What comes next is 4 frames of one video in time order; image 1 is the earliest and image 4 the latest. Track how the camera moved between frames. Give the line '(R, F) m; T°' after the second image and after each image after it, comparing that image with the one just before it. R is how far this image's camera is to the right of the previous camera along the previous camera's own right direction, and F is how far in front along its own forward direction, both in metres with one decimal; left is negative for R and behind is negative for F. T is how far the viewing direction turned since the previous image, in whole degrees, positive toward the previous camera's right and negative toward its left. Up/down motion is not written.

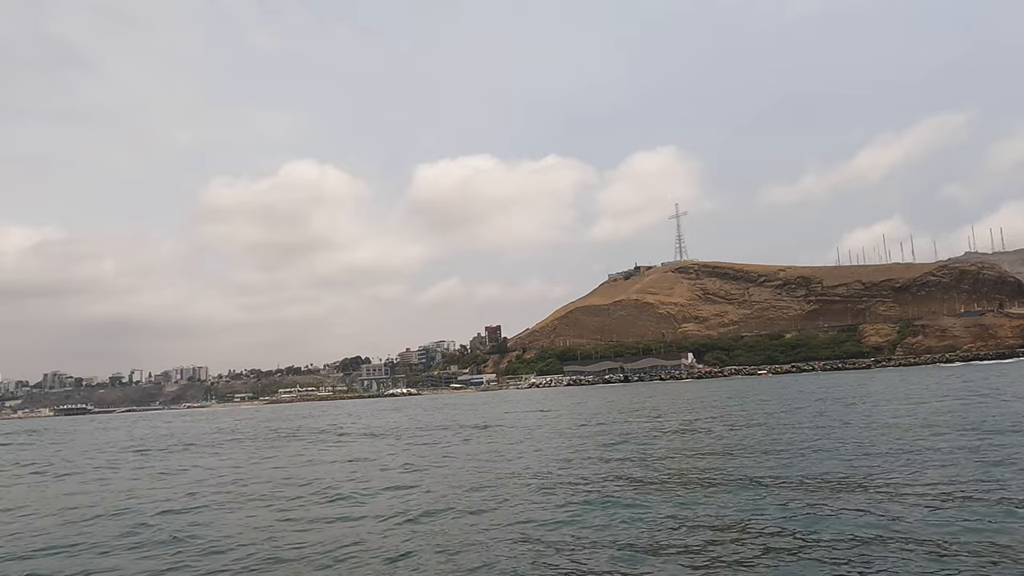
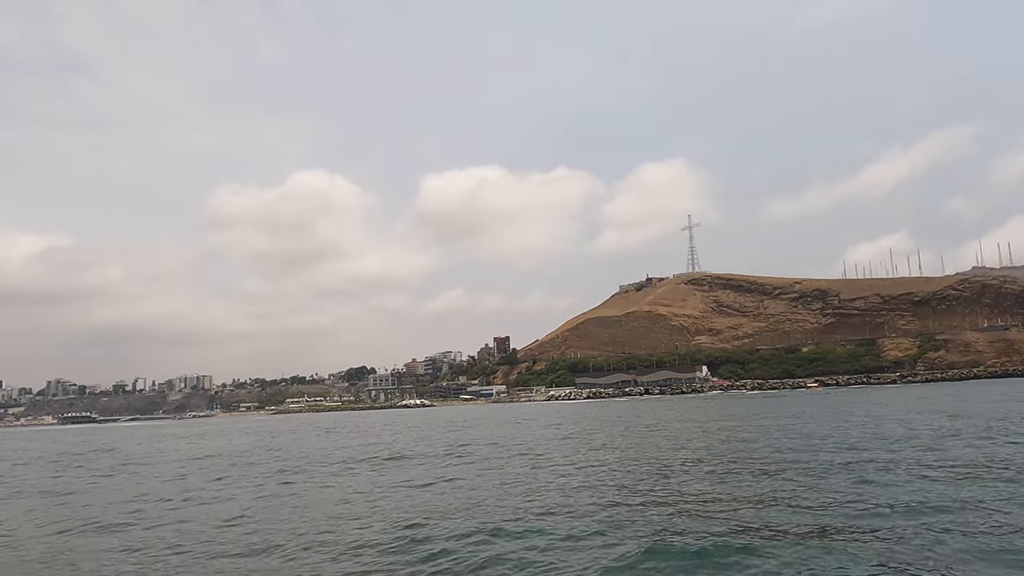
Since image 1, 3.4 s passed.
(-1.6, +1.5) m; 0°
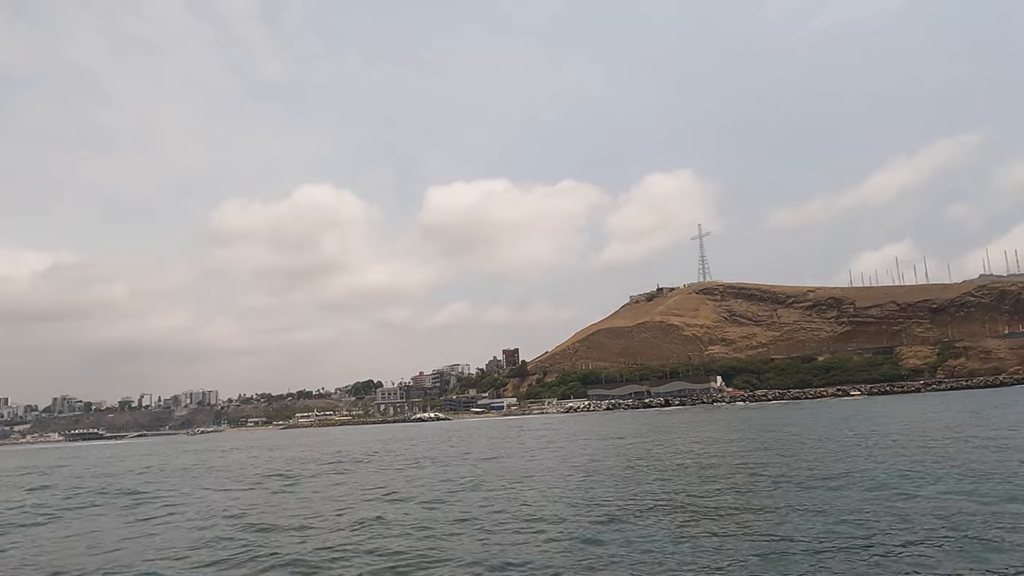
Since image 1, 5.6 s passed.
(-1.4, +1.0) m; 0°
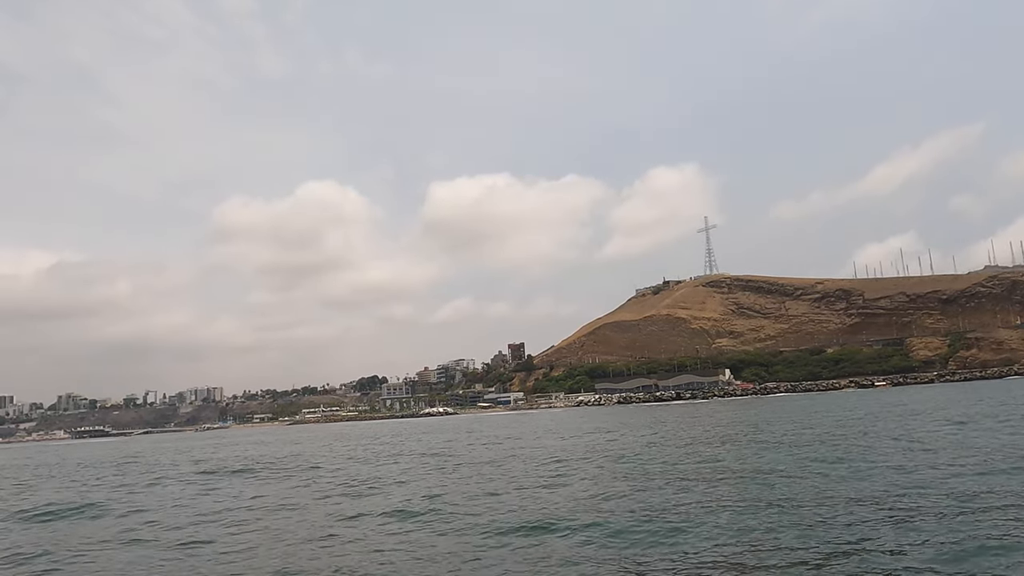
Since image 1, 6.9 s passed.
(-0.7, +0.7) m; 0°
